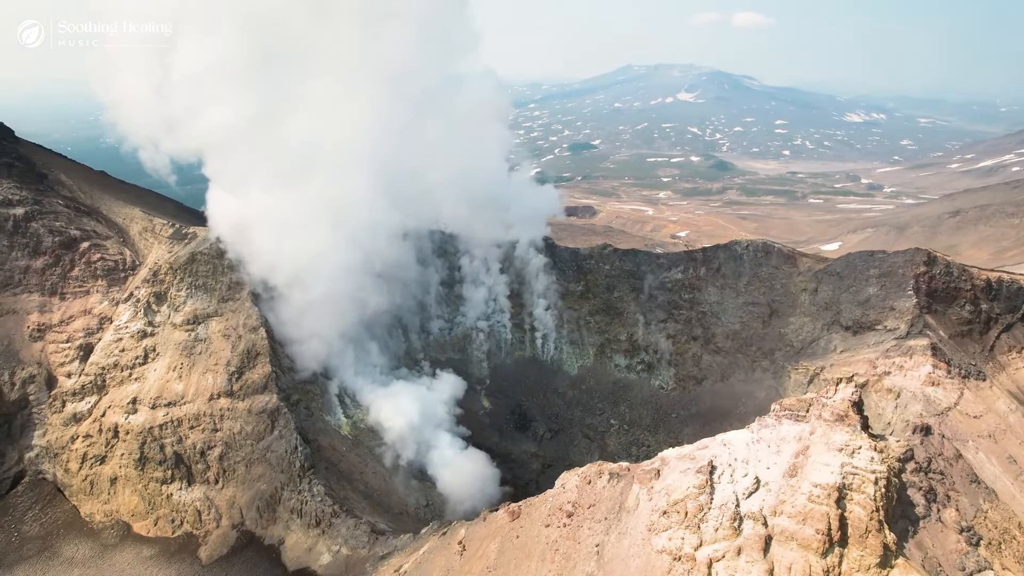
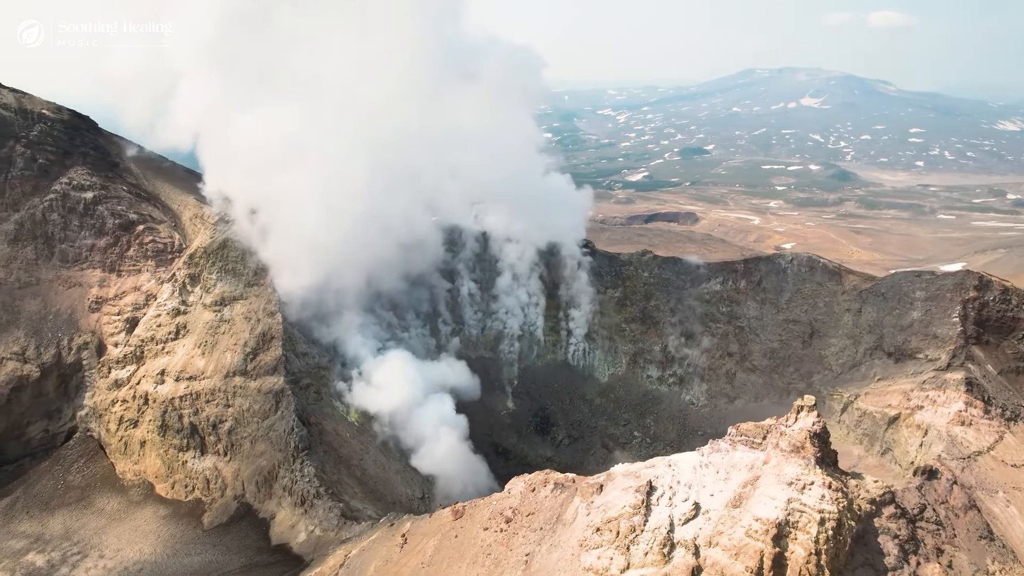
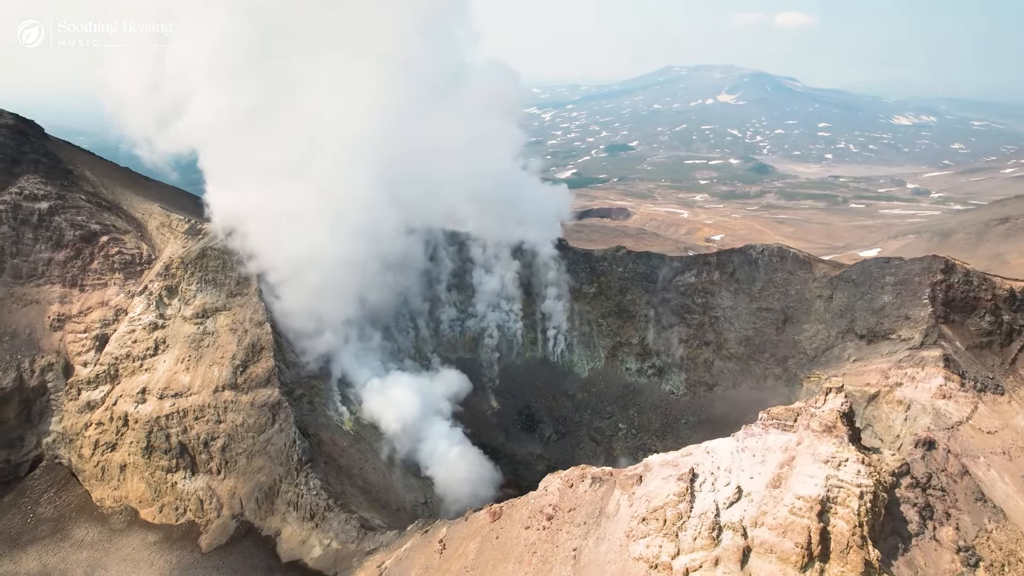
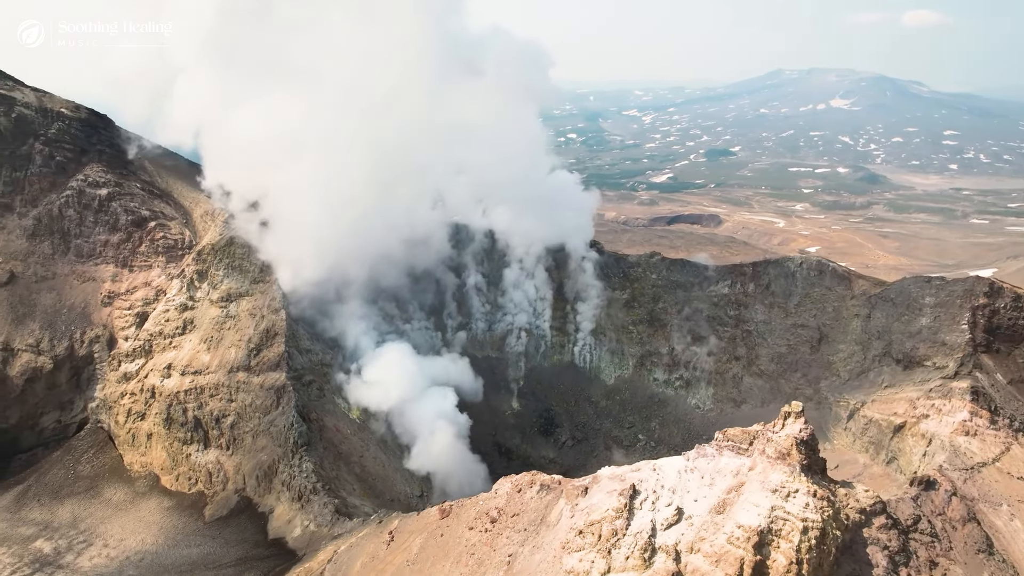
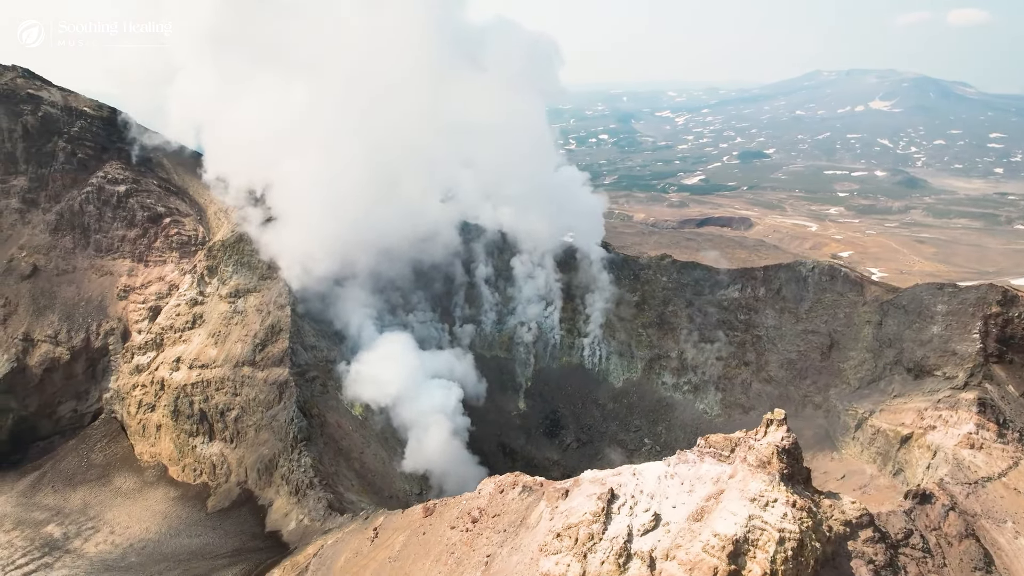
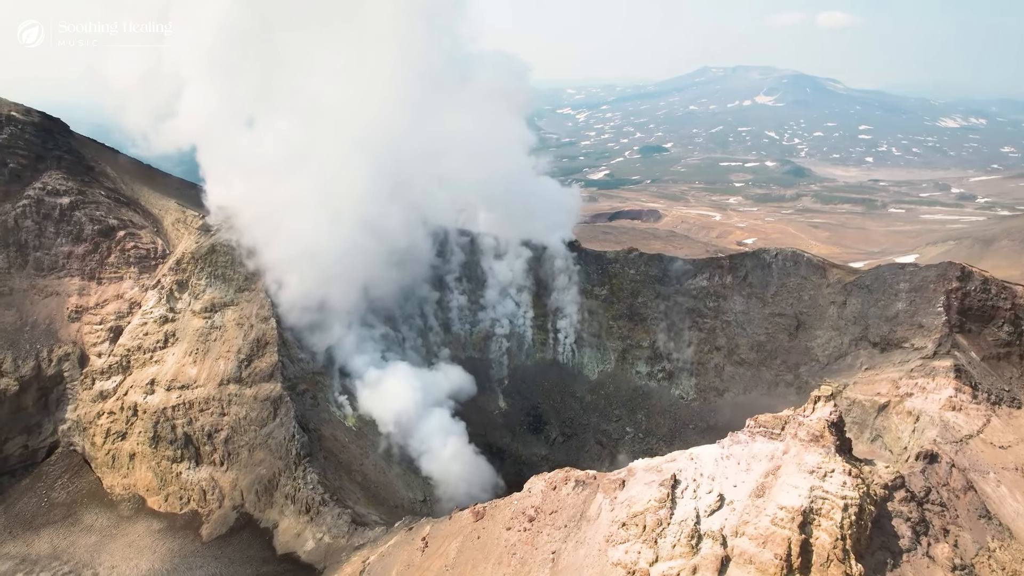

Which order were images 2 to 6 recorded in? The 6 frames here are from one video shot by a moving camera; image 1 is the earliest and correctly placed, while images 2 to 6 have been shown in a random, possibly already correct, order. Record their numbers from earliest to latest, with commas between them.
3, 6, 2, 4, 5
